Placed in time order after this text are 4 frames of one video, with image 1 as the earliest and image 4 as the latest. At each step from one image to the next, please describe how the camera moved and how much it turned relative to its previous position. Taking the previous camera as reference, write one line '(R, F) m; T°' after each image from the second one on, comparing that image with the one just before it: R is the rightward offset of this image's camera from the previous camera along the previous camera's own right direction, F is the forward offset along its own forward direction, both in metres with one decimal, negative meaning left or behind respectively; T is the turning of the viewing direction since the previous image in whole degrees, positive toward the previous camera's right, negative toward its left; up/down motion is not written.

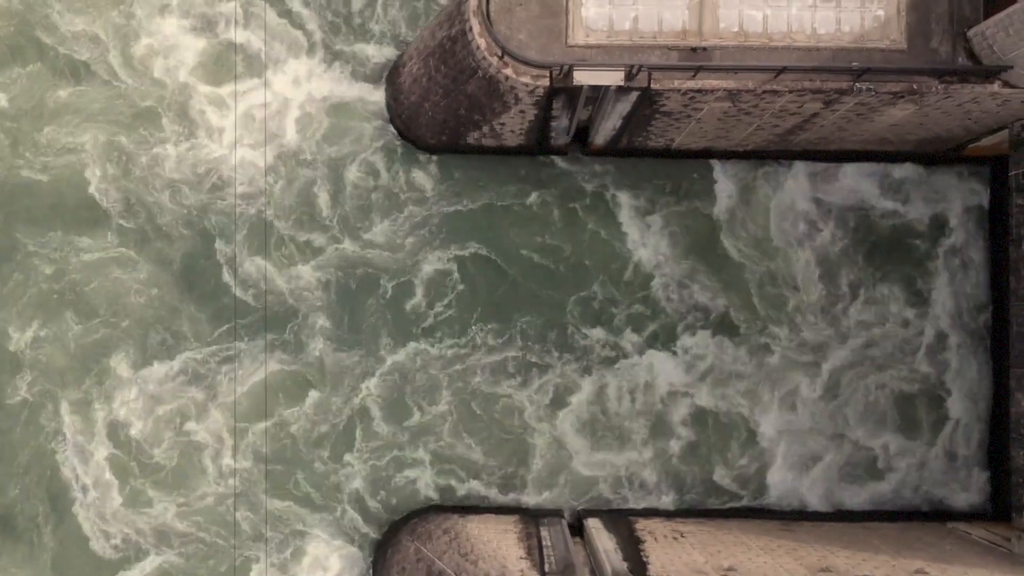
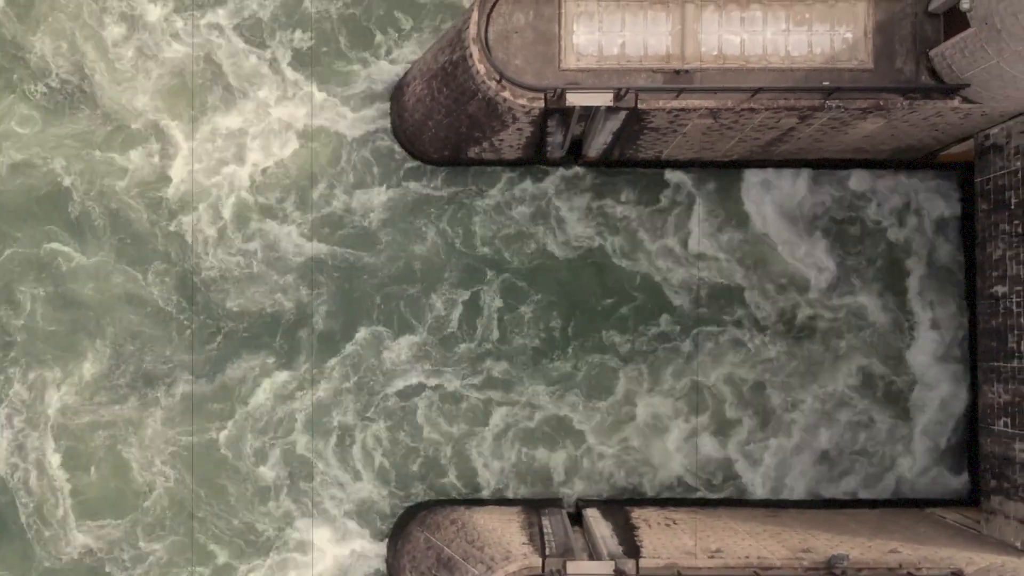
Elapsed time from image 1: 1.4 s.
(0.0, -1.8) m; 0°
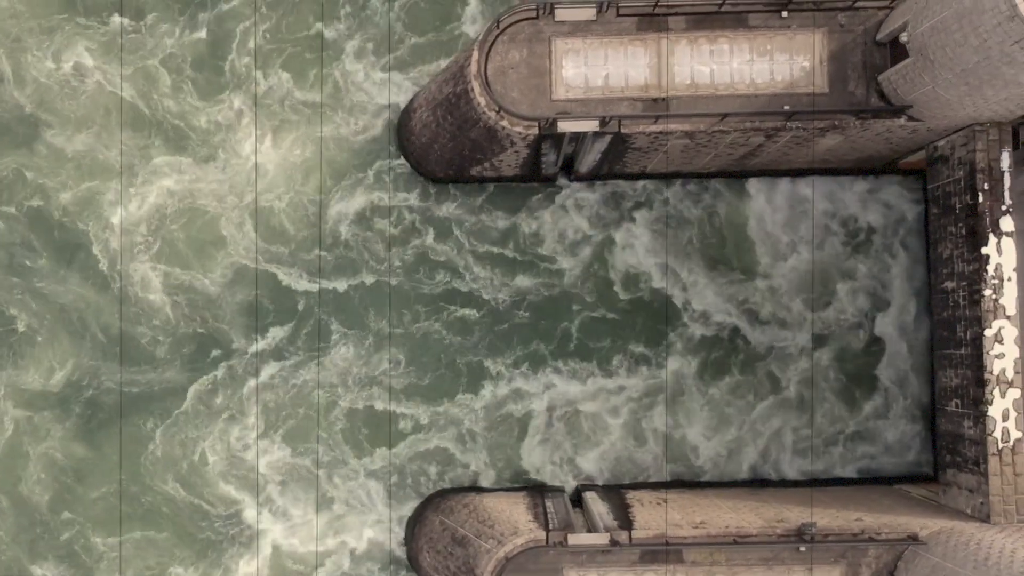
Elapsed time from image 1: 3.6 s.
(-0.1, -3.0) m; 0°
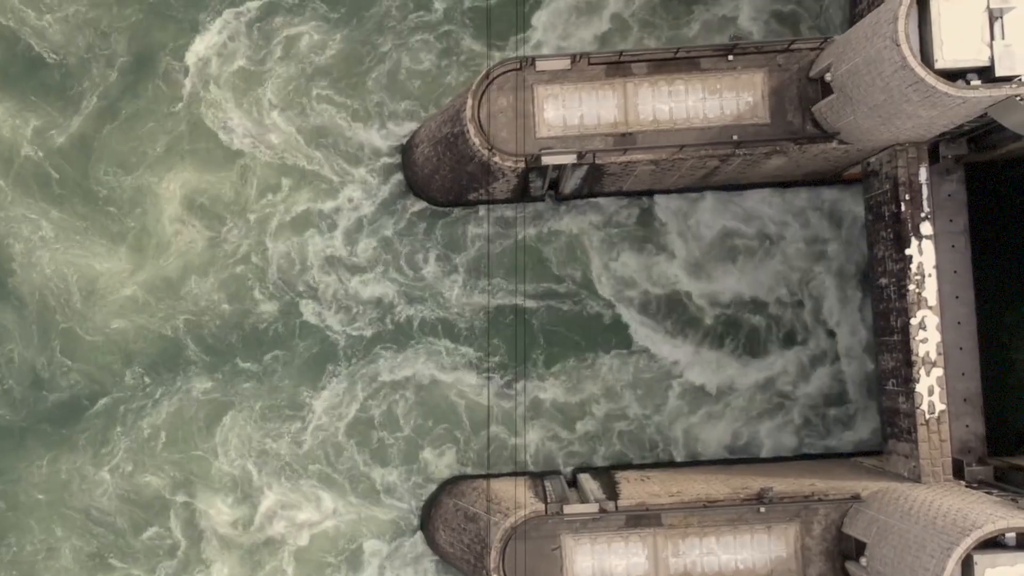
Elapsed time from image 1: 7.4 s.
(0.0, -4.6) m; 0°
